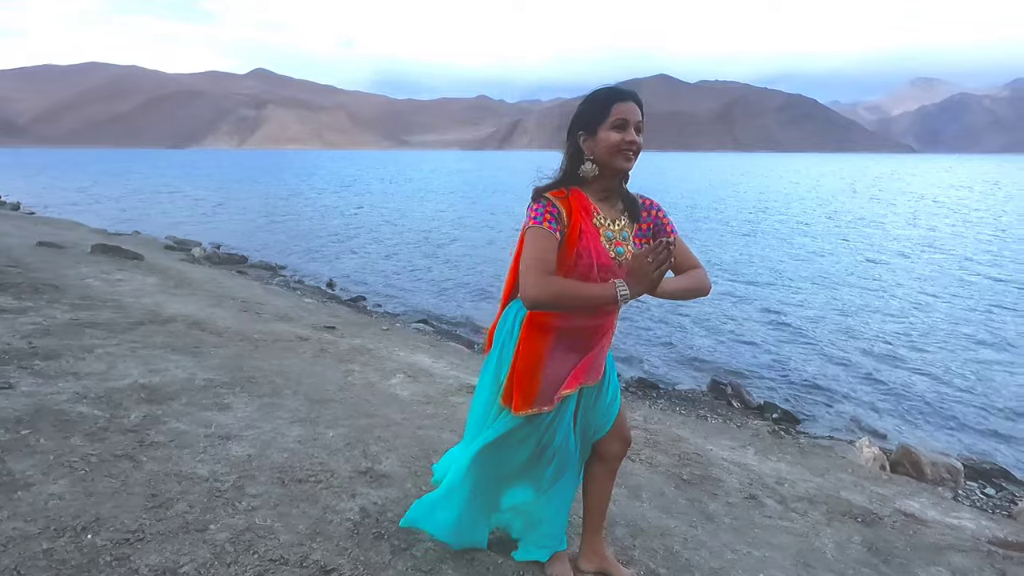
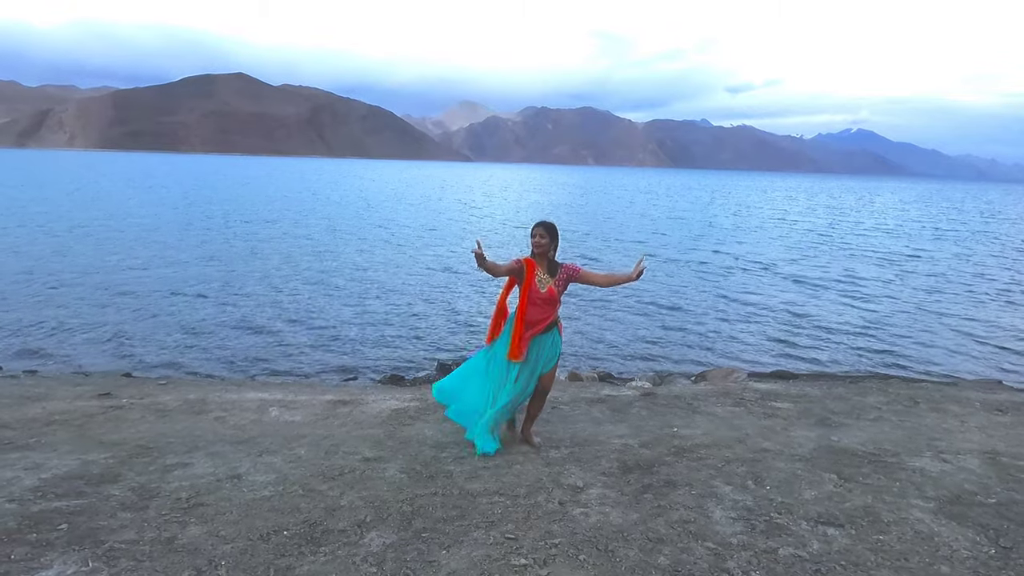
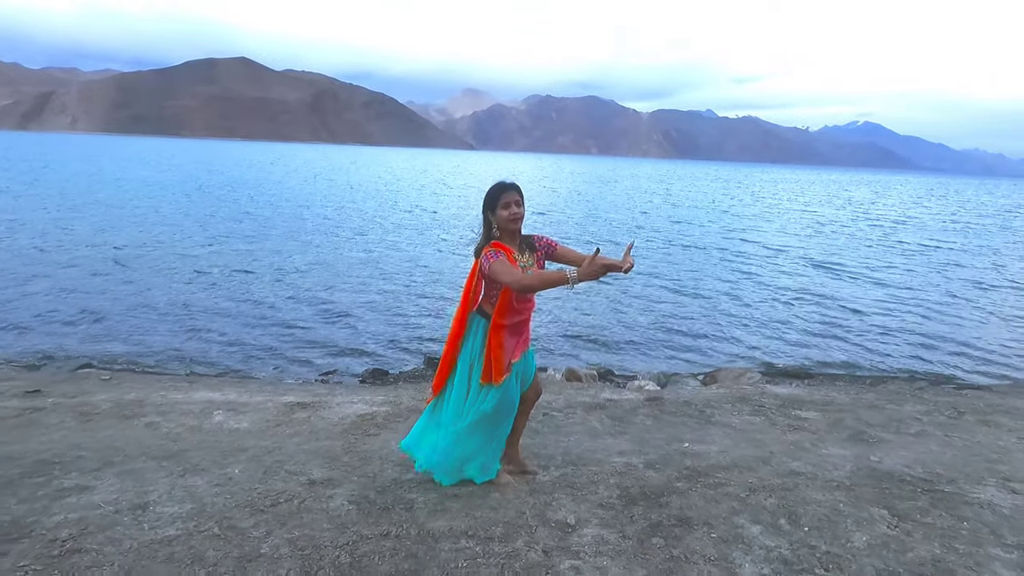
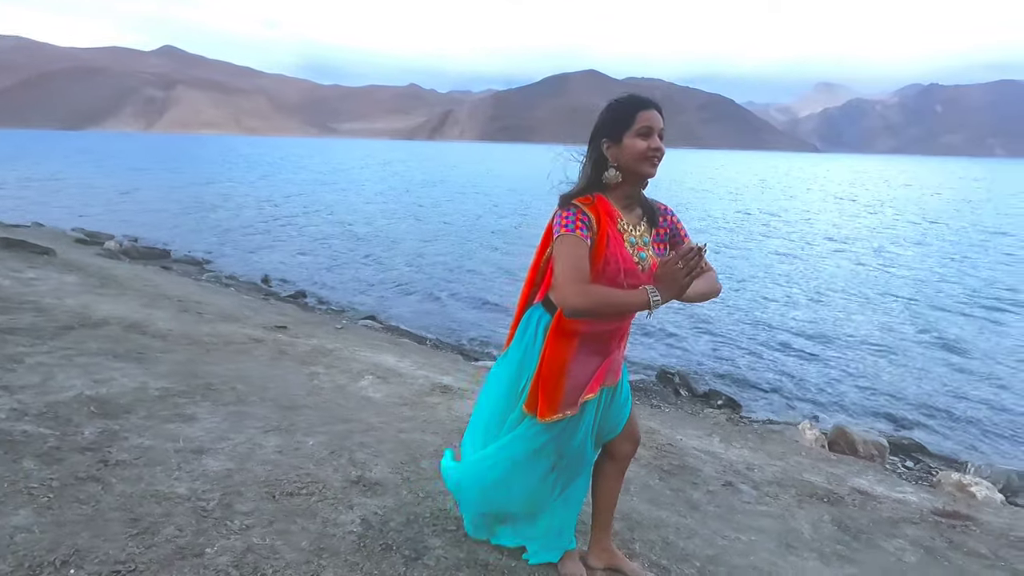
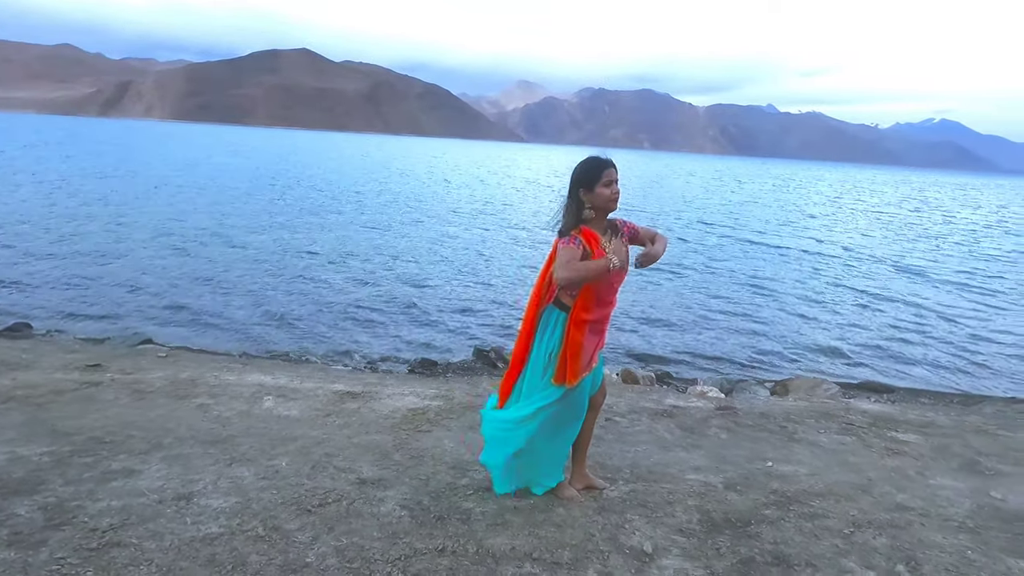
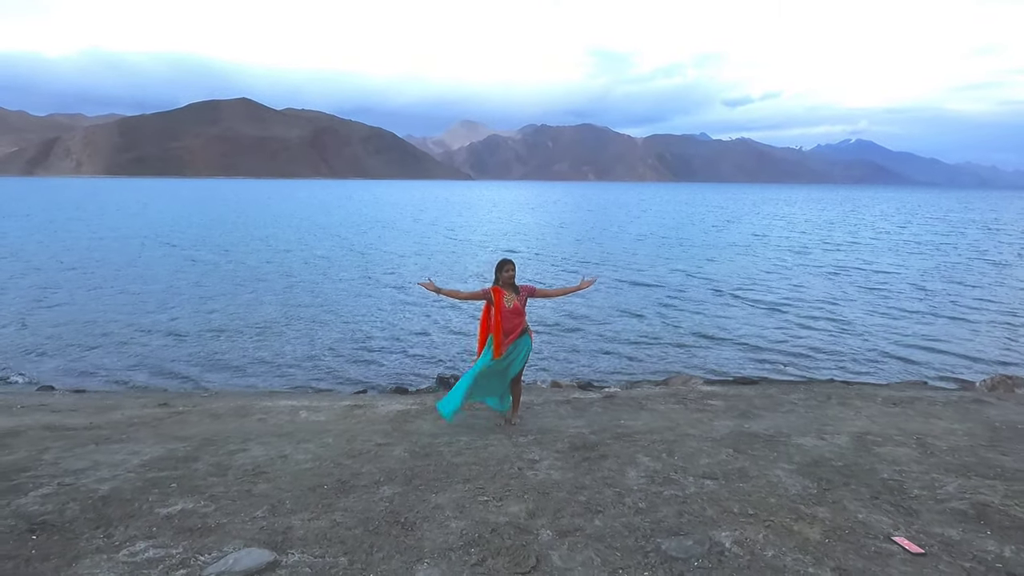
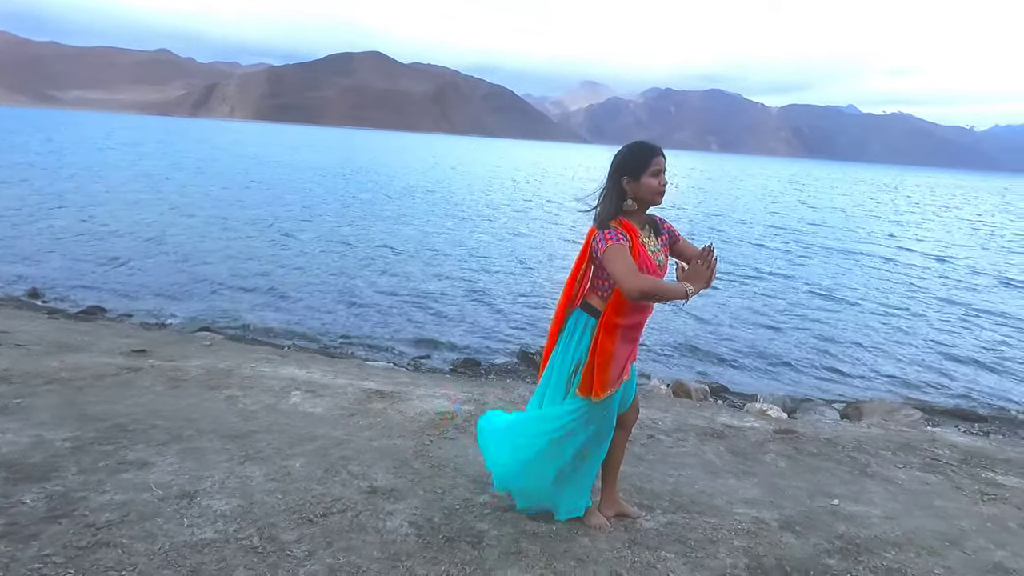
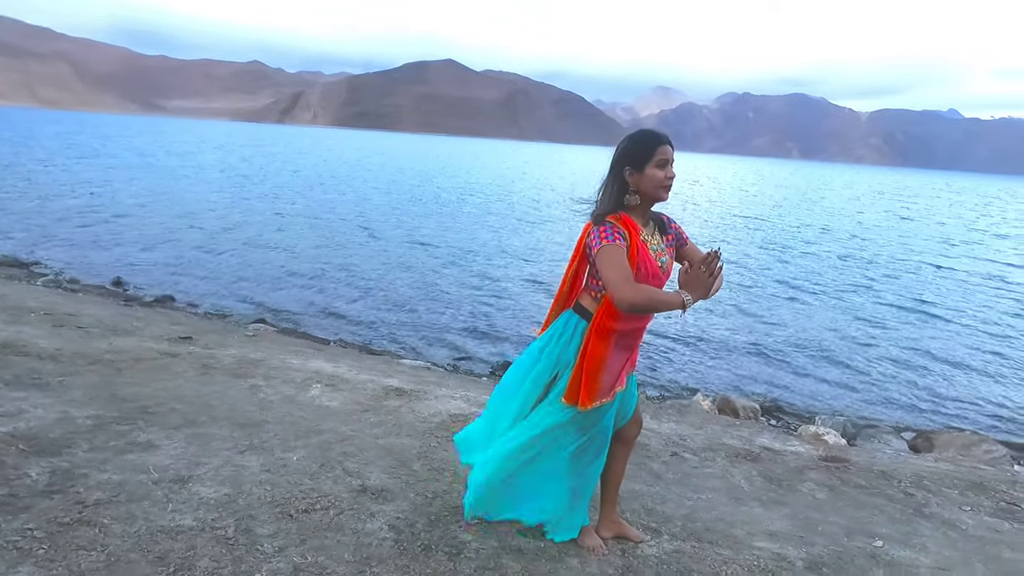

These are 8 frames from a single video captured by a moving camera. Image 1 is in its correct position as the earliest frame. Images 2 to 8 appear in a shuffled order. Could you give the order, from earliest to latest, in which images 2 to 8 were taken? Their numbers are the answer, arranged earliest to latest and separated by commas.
4, 8, 7, 5, 3, 2, 6
